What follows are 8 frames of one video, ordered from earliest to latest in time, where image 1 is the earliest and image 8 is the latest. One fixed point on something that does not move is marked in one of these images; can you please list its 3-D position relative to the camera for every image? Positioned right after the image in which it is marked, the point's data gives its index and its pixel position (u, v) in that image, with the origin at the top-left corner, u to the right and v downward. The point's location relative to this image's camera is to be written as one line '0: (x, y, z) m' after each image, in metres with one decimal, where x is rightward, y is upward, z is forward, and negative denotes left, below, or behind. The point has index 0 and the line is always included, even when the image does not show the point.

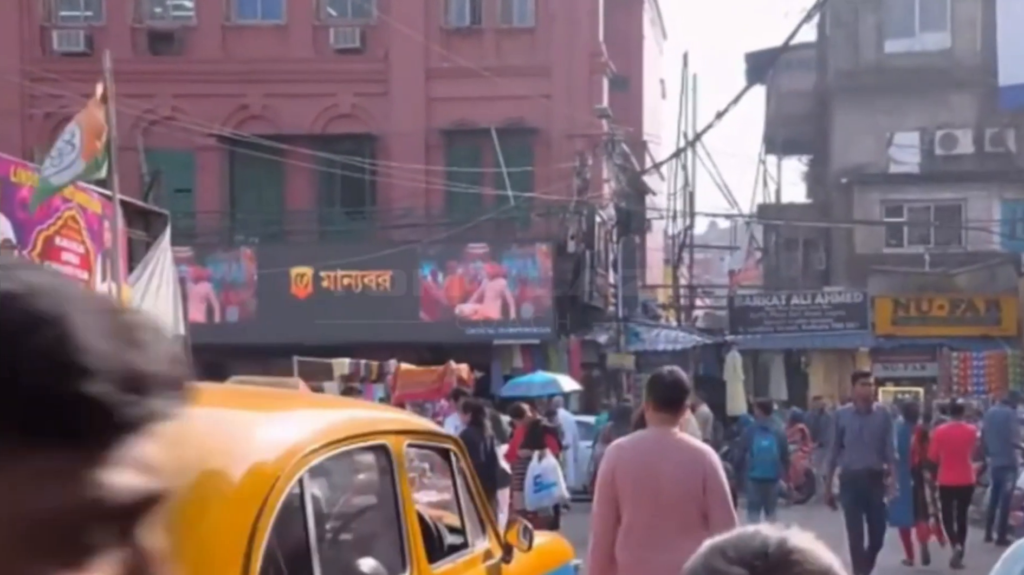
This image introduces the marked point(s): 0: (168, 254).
0: (-3.0, +0.3, +13.9) m
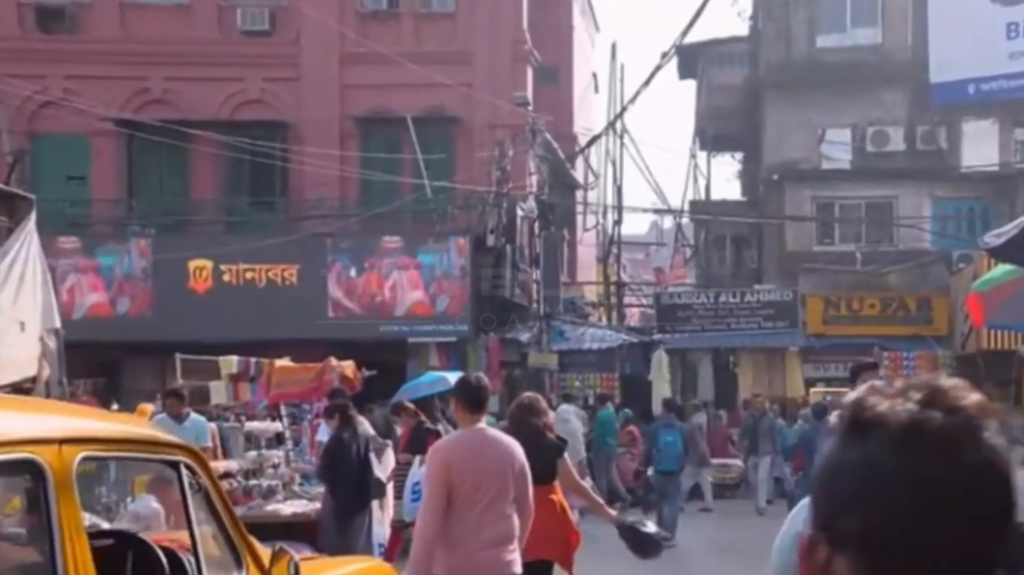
0: (-3.9, +0.4, +12.7) m
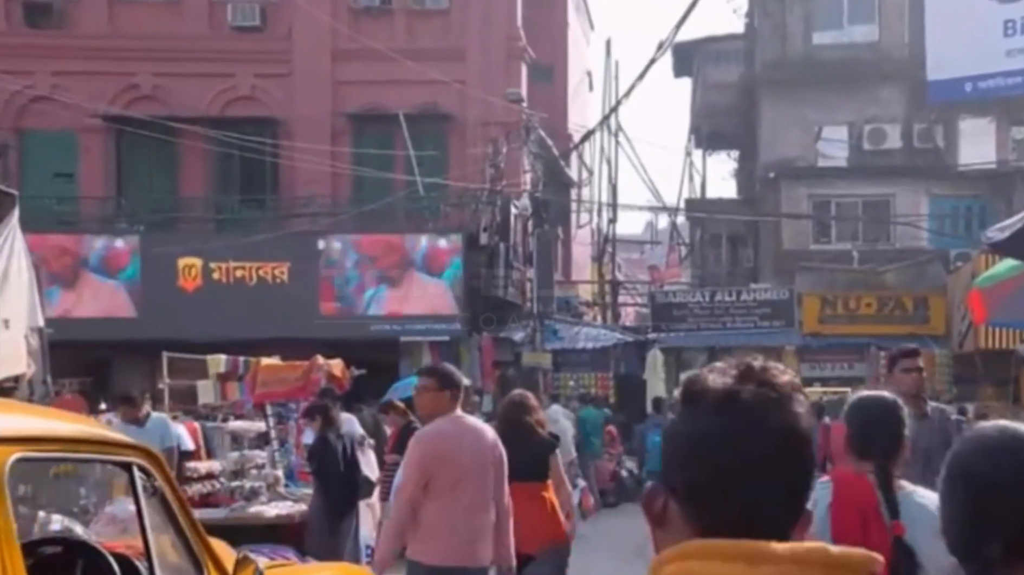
0: (-3.9, +0.4, +12.4) m
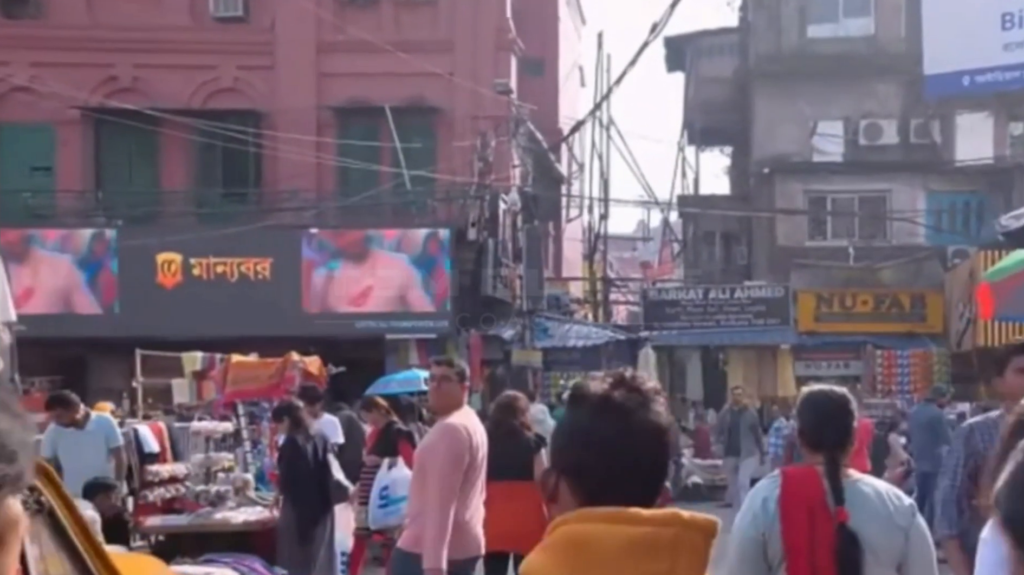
0: (-4.0, +0.5, +11.7) m
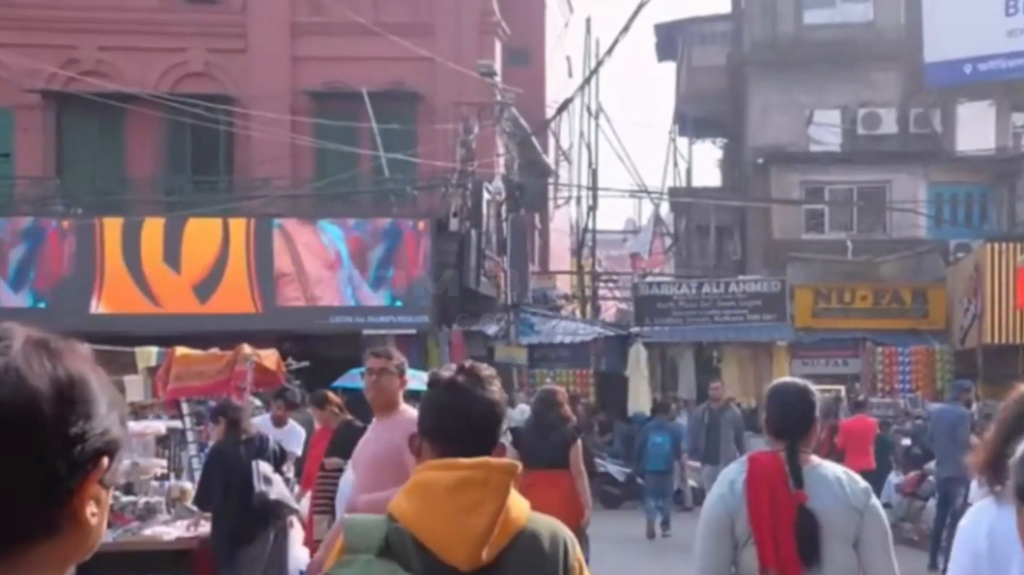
0: (-4.2, +0.6, +10.4) m
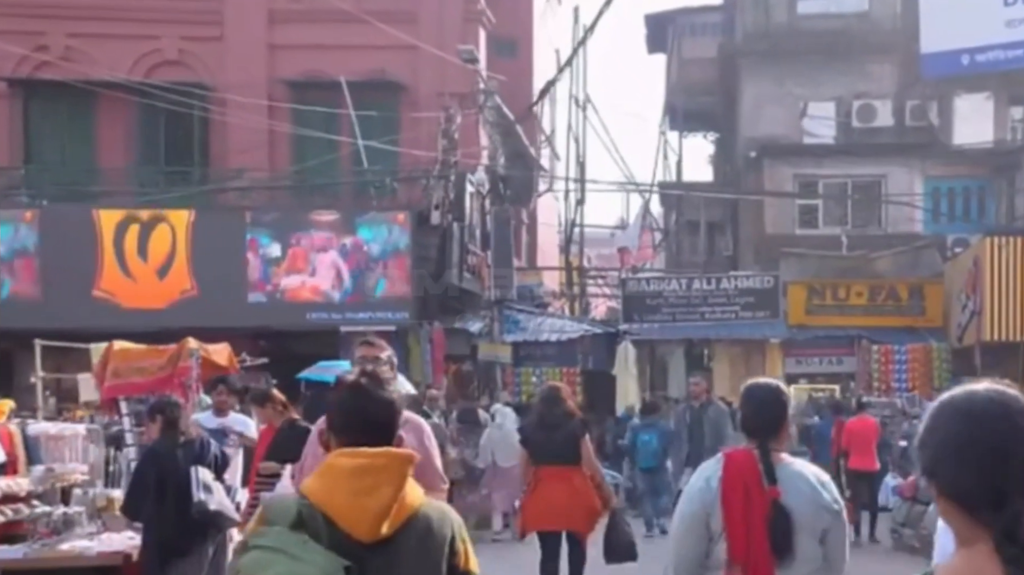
0: (-4.4, +0.6, +9.5) m
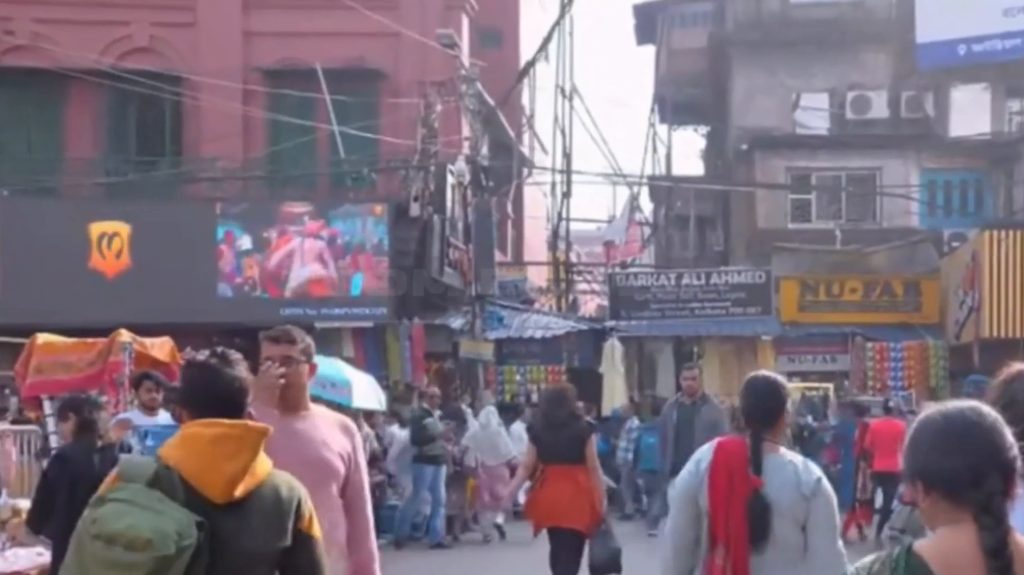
0: (-4.6, +0.7, +8.6) m
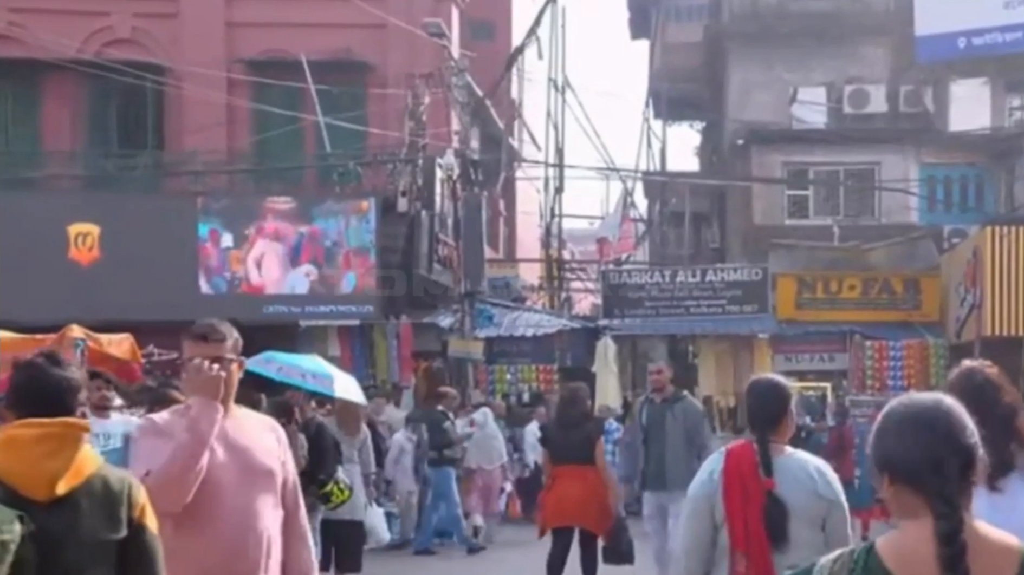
0: (-4.7, +0.7, +8.0) m
